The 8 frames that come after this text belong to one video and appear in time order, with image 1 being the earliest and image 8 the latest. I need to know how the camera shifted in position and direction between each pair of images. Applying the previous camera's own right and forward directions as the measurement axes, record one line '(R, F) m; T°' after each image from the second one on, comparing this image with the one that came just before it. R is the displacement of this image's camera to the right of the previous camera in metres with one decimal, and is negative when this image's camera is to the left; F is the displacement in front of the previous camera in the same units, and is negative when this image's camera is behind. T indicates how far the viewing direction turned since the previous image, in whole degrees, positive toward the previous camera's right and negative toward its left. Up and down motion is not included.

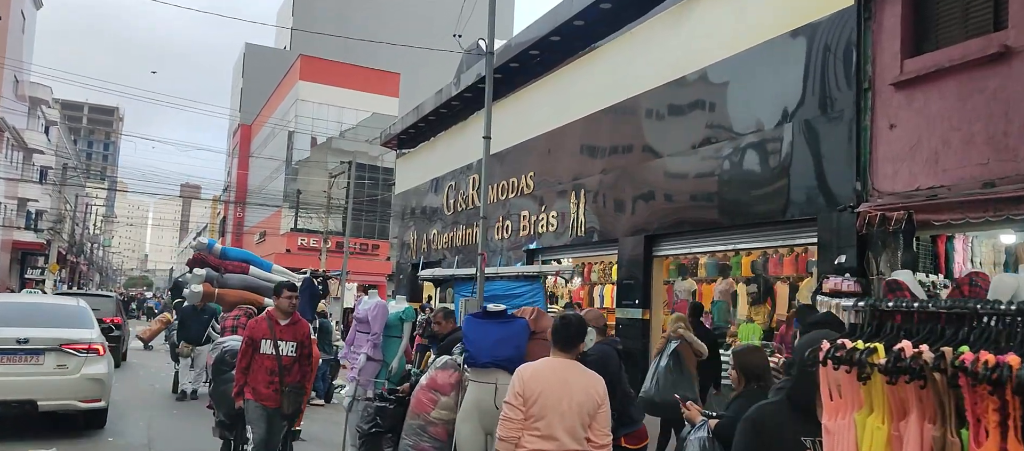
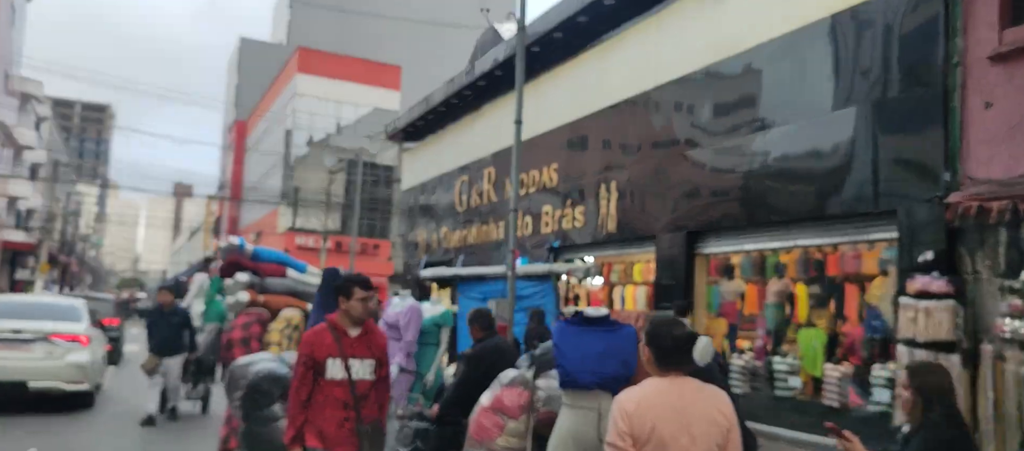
(-0.4, +0.9) m; 0°
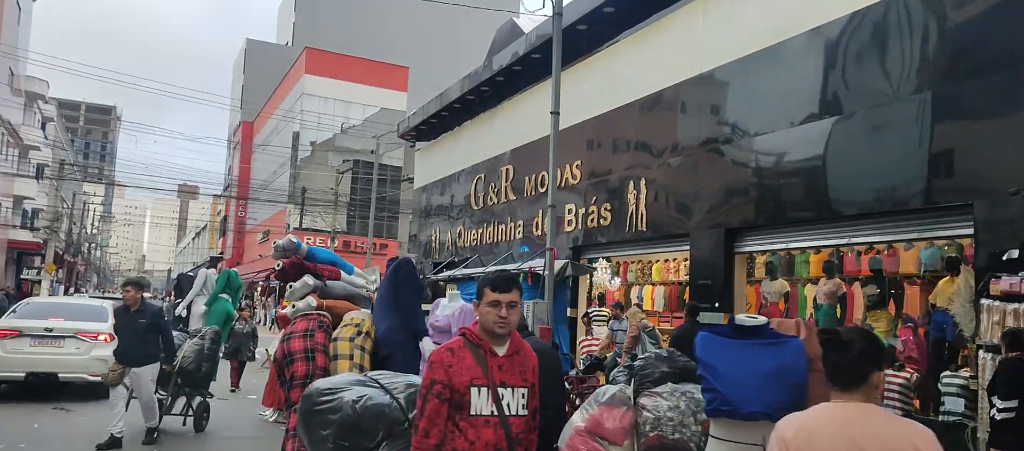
(-0.4, +0.5) m; 0°
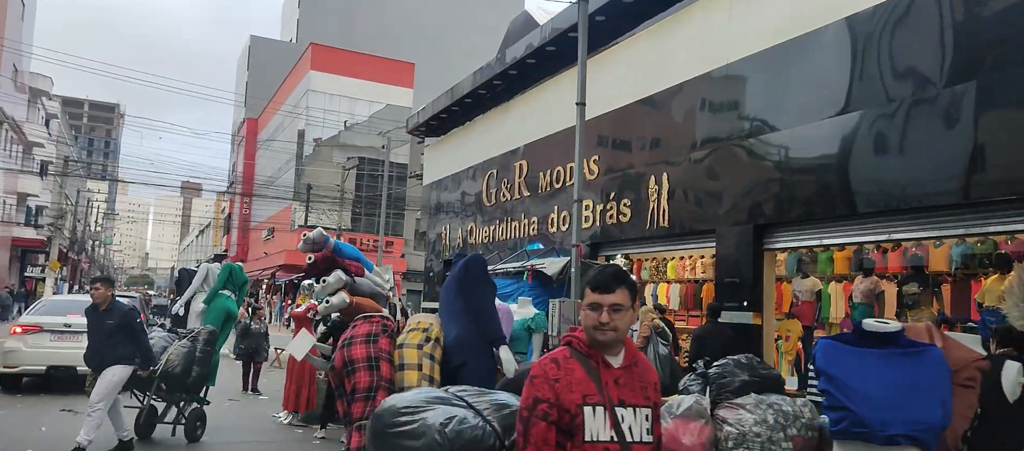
(-0.2, +0.3) m; 0°
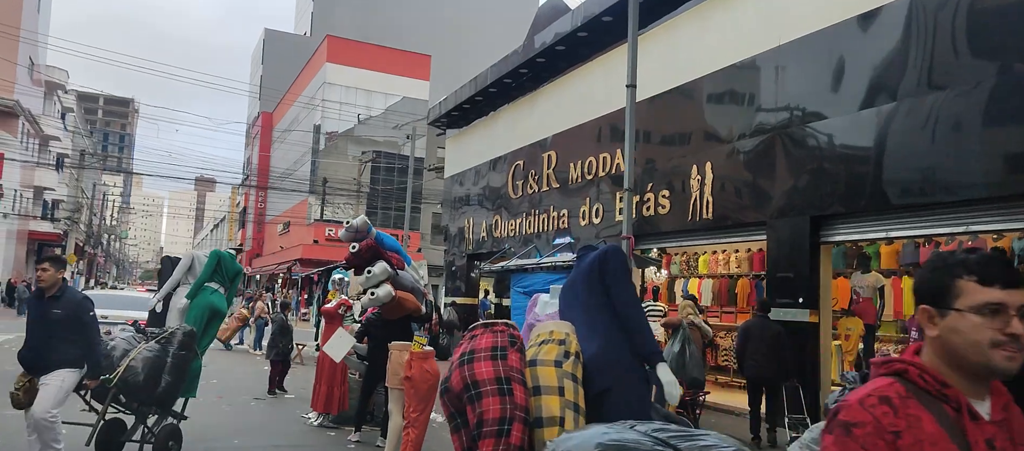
(-0.3, +0.5) m; -1°
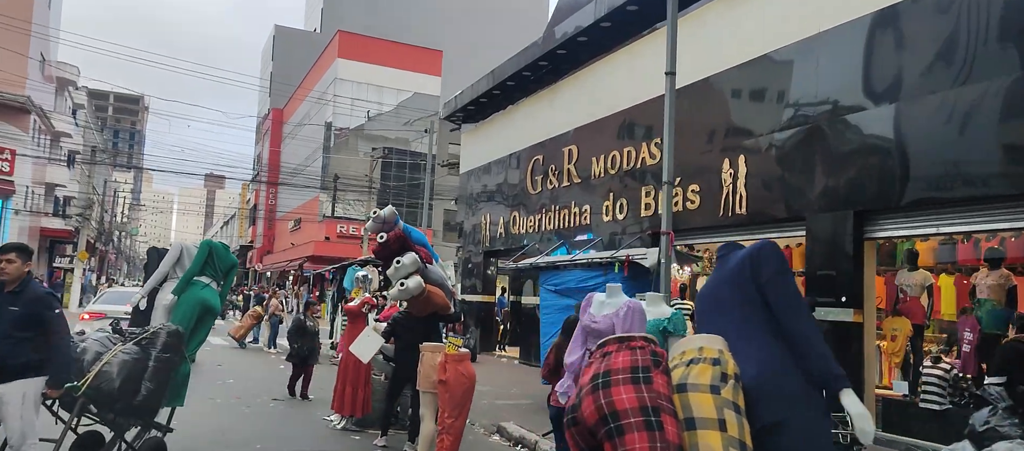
(-0.2, +0.3) m; -1°
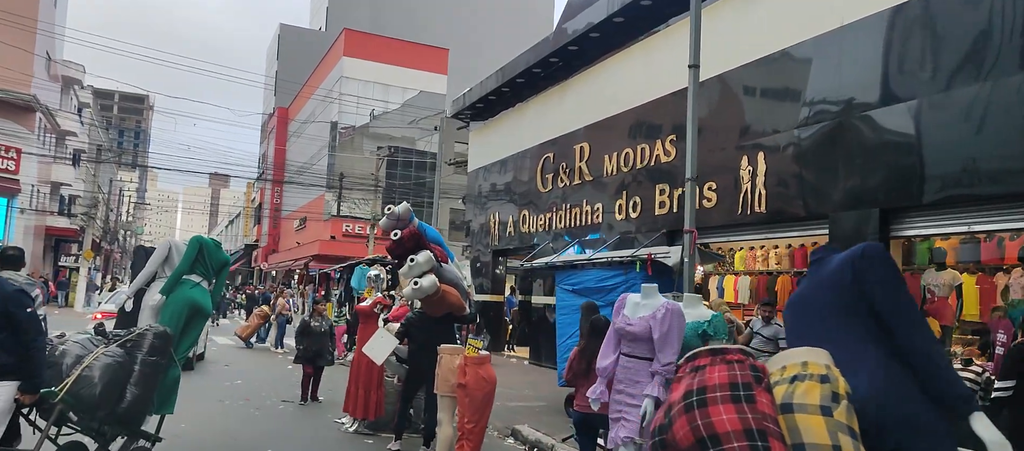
(-0.1, +0.2) m; 0°
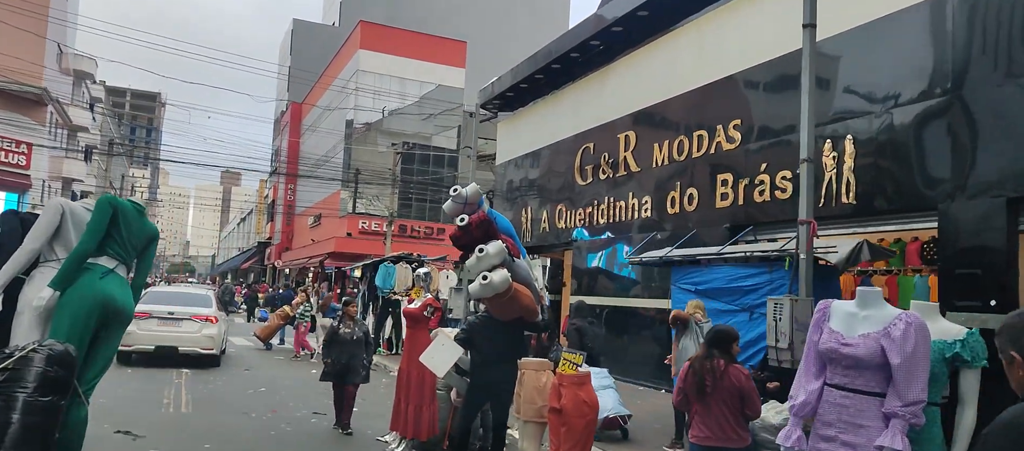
(-0.5, +1.0) m; -1°
